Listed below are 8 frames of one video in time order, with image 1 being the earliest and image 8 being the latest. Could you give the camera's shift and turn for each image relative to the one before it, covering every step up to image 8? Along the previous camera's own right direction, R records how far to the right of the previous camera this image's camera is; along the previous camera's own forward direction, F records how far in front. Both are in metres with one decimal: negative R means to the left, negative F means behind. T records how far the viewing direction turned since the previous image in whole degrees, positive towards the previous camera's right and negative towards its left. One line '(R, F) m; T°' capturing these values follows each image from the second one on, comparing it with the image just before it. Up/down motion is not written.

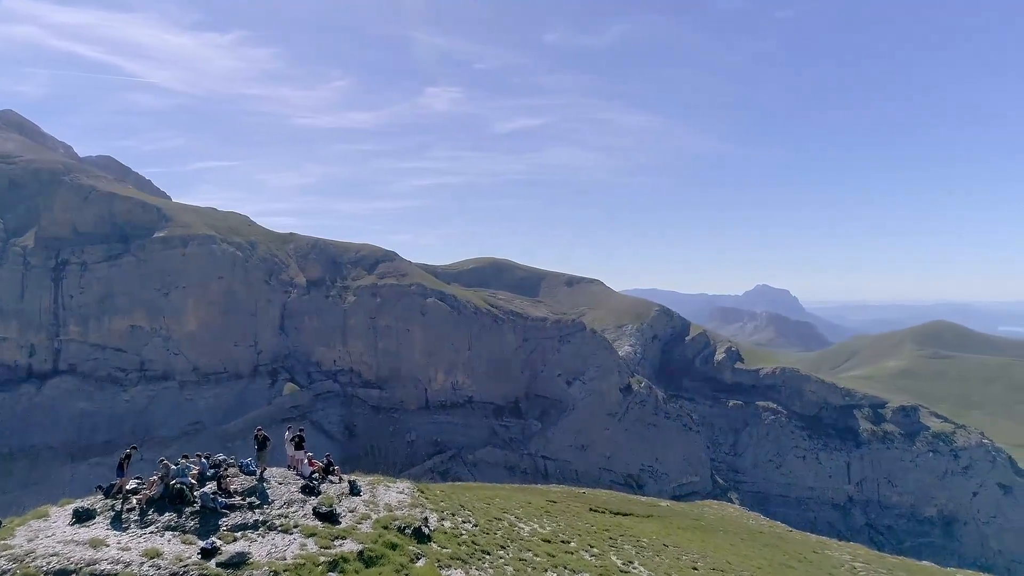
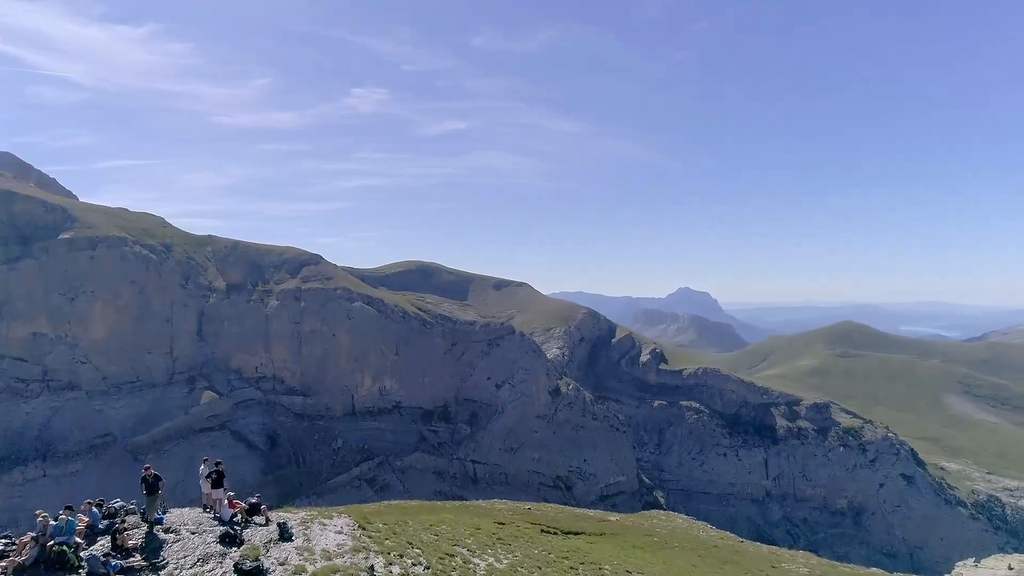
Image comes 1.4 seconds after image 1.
(+0.1, -2.3) m; -17°
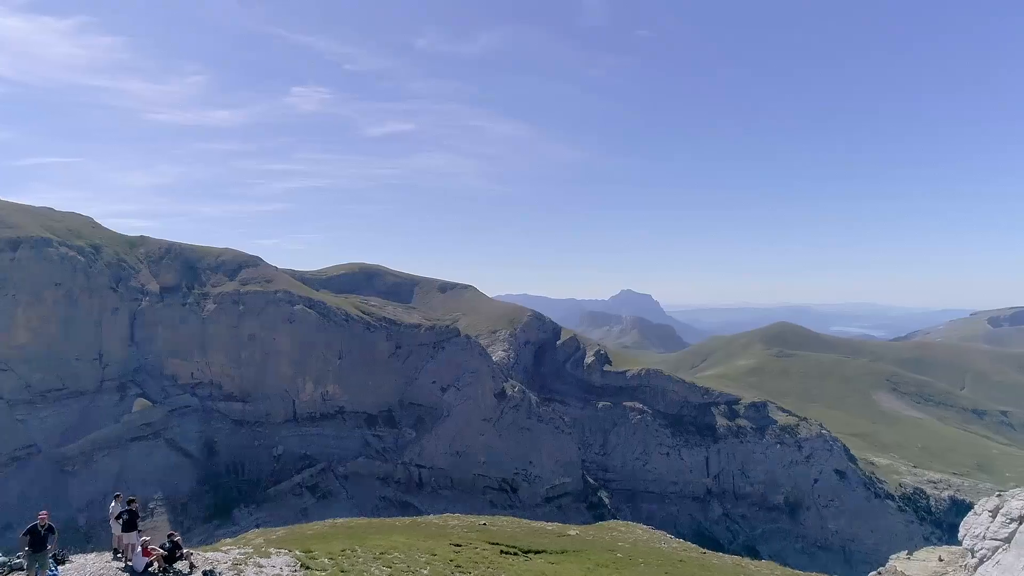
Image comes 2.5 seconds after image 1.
(-0.2, +0.8) m; +4°
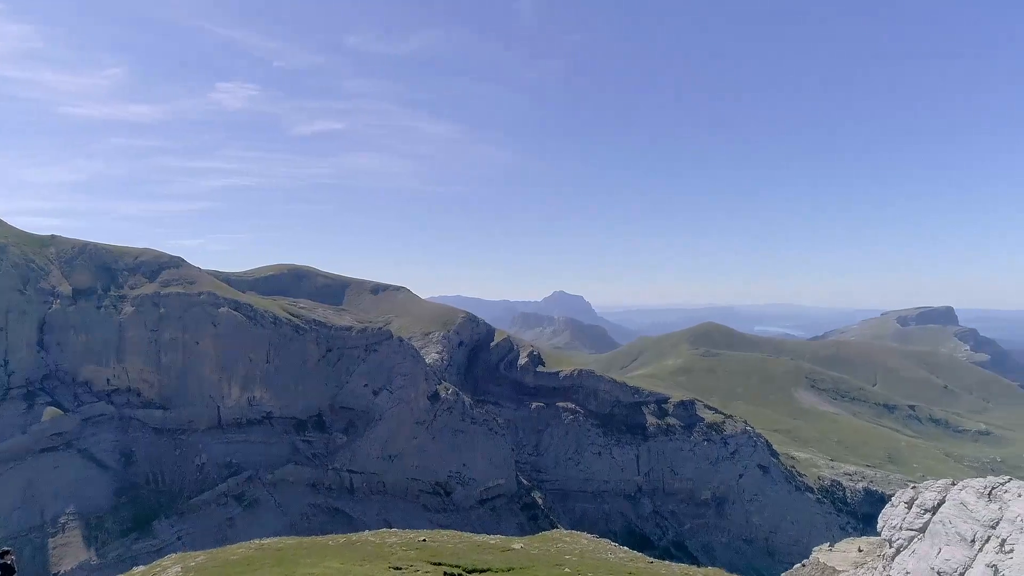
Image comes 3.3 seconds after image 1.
(-0.2, +0.6) m; +5°
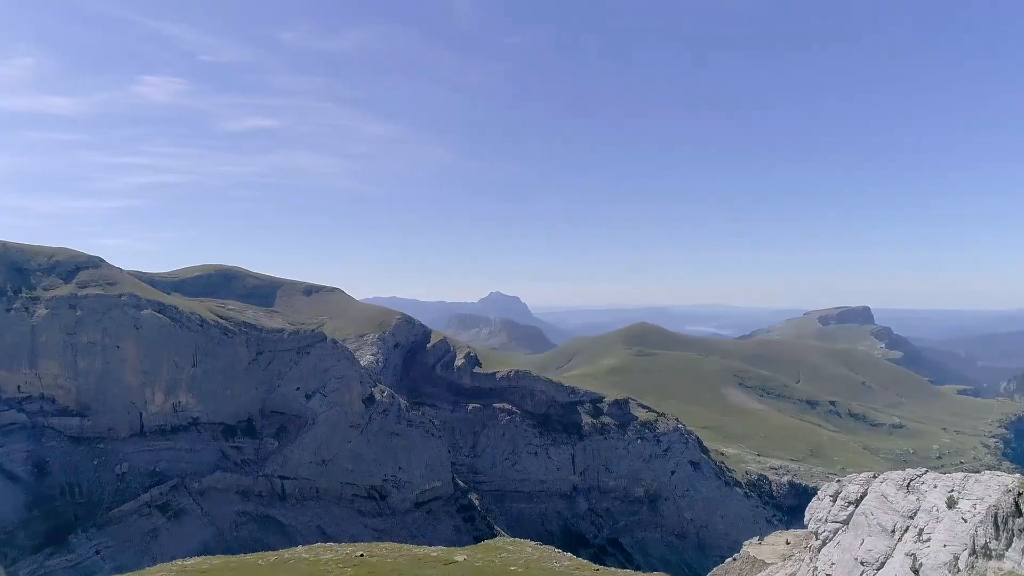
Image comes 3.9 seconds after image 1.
(-0.1, +0.5) m; +5°
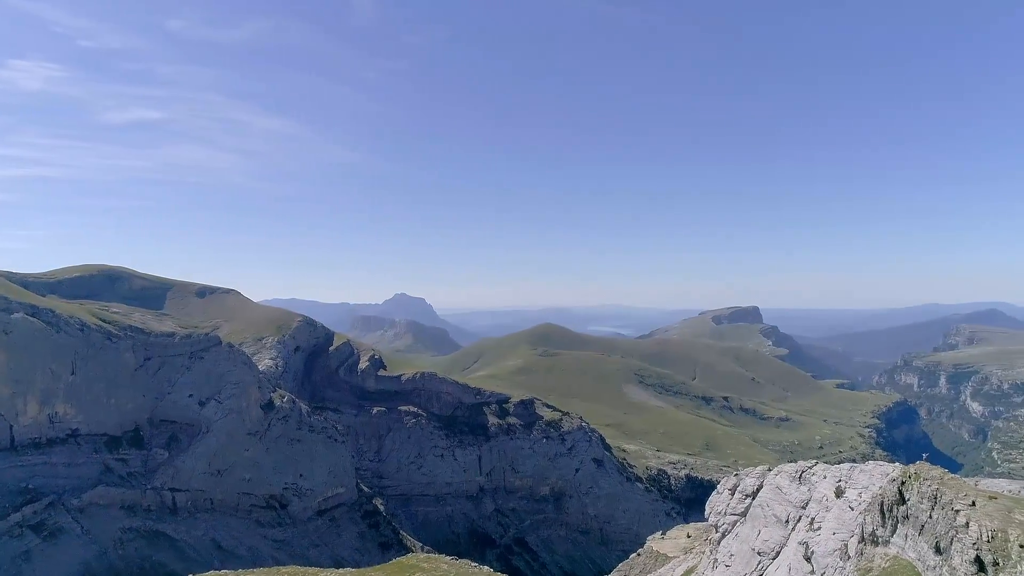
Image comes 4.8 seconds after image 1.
(-0.3, +0.8) m; +8°
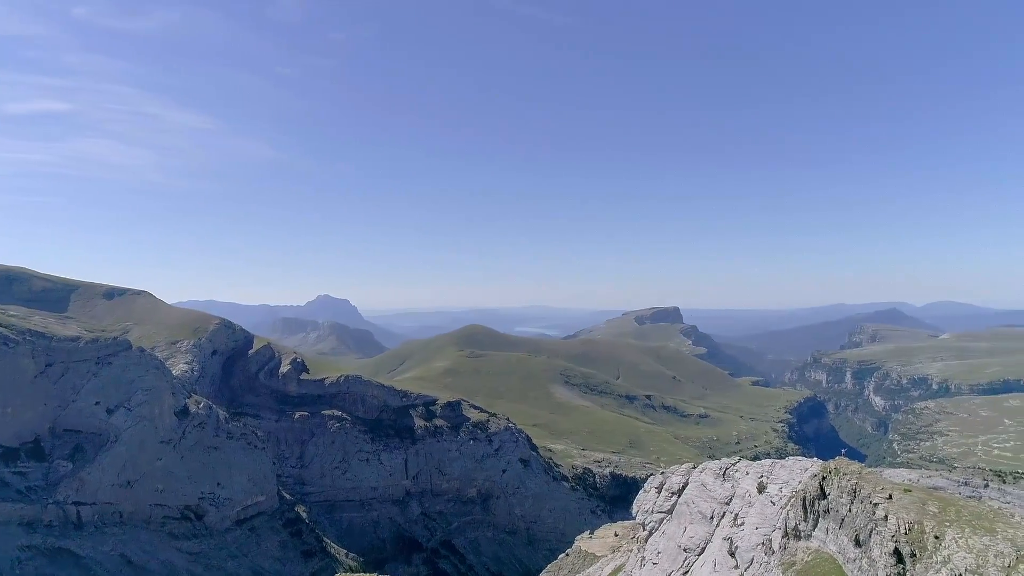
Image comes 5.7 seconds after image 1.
(-0.2, +0.7) m; +6°
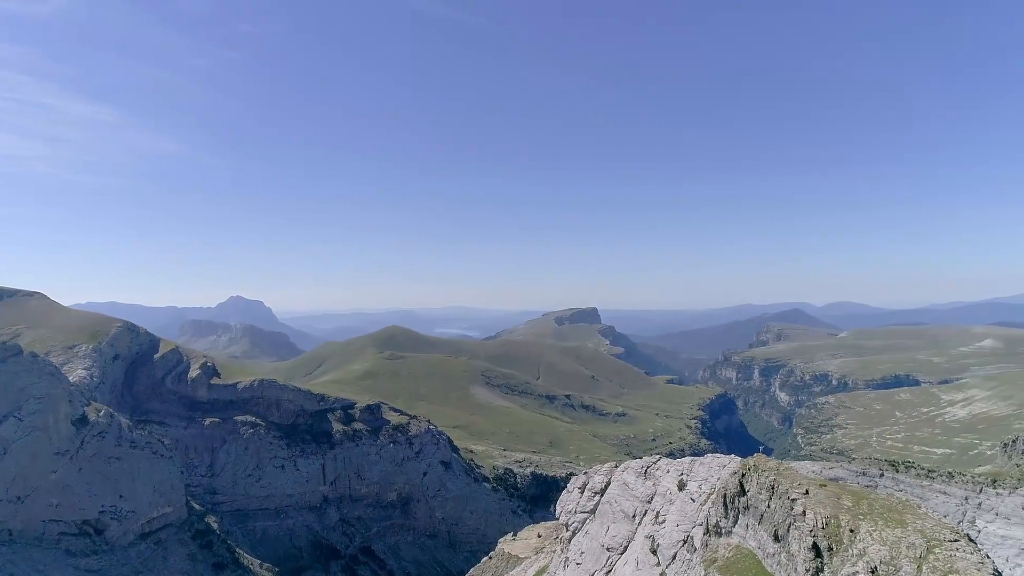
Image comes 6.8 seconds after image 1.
(-0.2, +0.6) m; +6°
